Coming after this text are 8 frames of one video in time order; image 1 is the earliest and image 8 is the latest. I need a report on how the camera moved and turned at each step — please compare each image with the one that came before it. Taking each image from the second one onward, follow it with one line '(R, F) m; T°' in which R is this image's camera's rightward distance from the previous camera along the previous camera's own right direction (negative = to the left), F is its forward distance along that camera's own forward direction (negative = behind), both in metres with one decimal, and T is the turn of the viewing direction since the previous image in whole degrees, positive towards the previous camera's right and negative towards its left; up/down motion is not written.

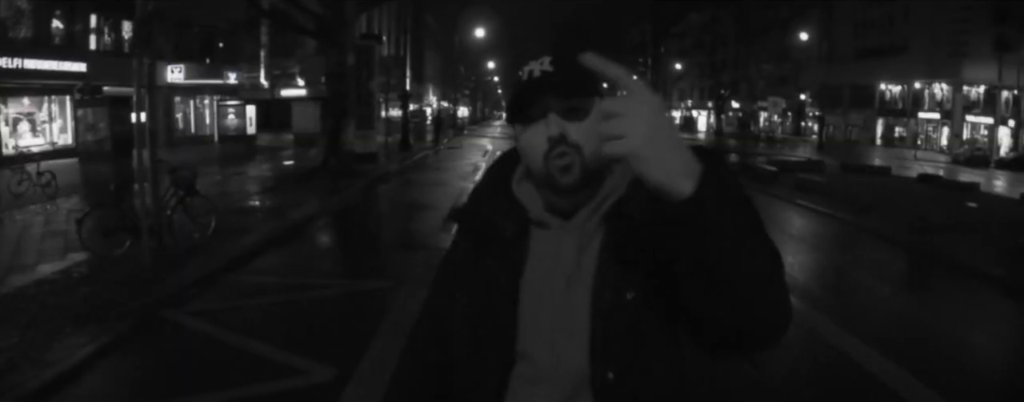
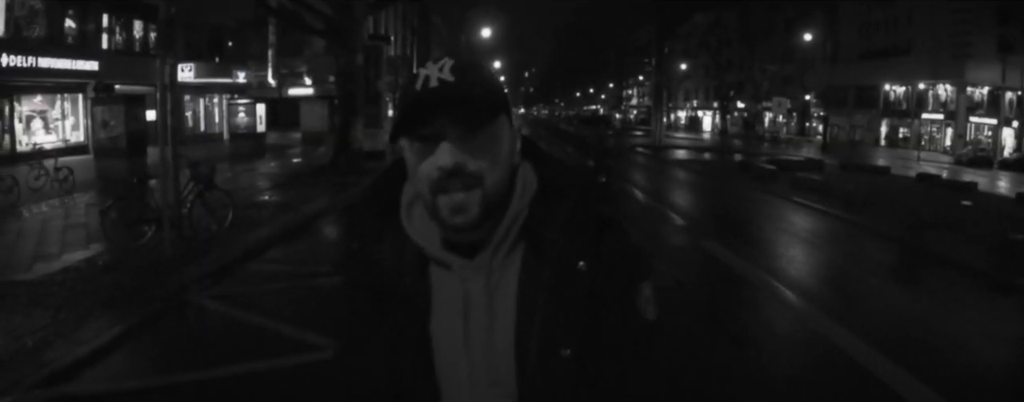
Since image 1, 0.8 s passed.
(0.0, -0.4) m; 0°
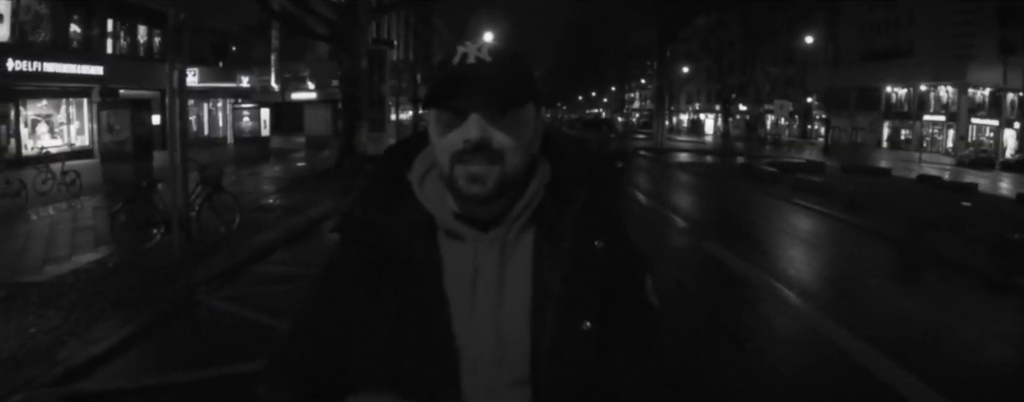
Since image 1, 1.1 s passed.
(0.0, -0.1) m; 0°
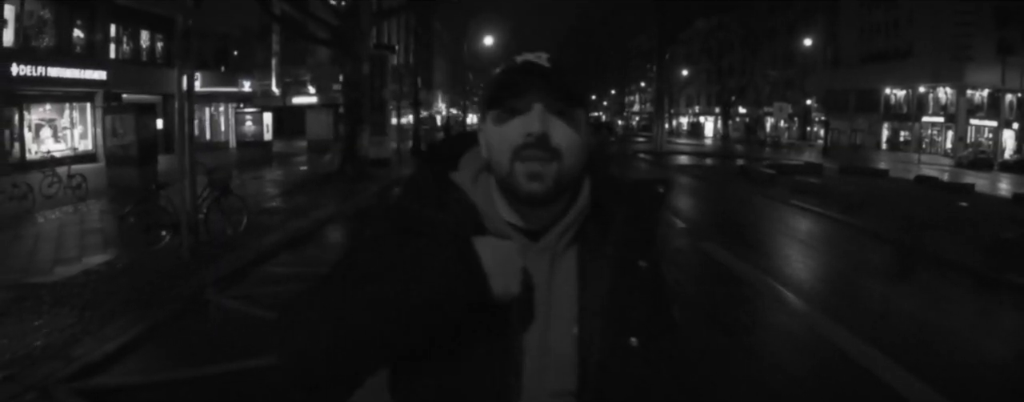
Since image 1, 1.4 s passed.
(0.0, -0.2) m; 0°
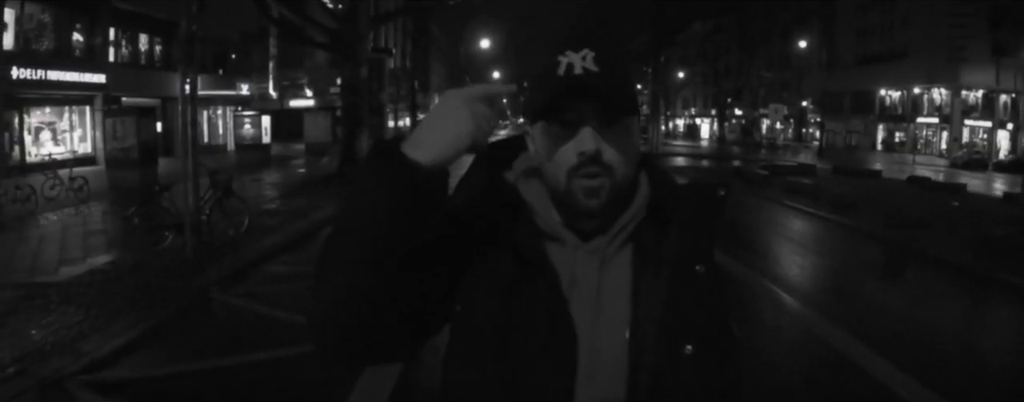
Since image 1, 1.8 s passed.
(0.0, -0.2) m; 0°
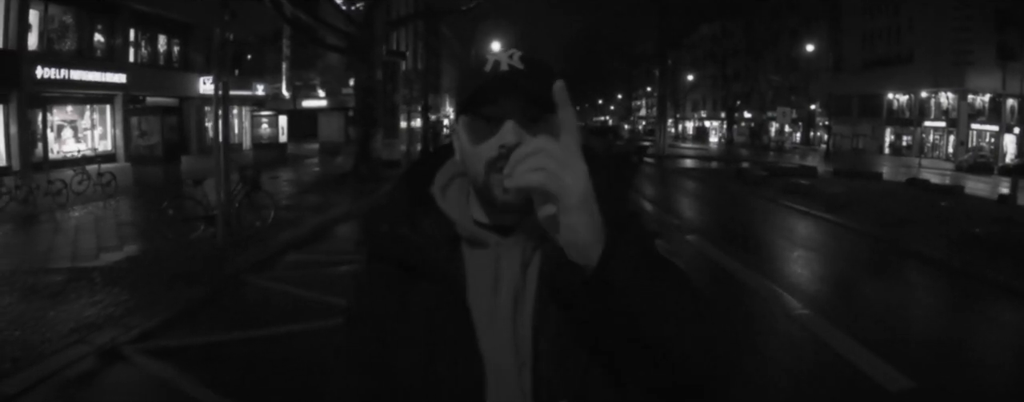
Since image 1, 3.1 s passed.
(0.0, -0.8) m; -1°
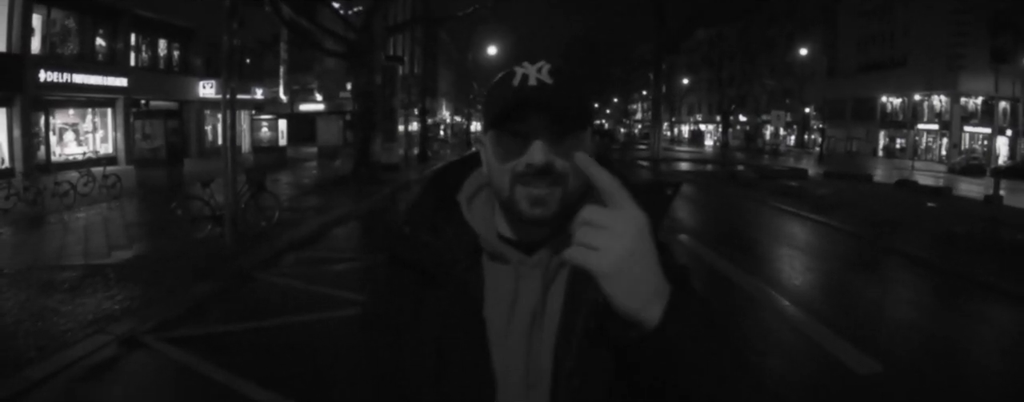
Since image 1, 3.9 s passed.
(0.0, -0.5) m; 0°
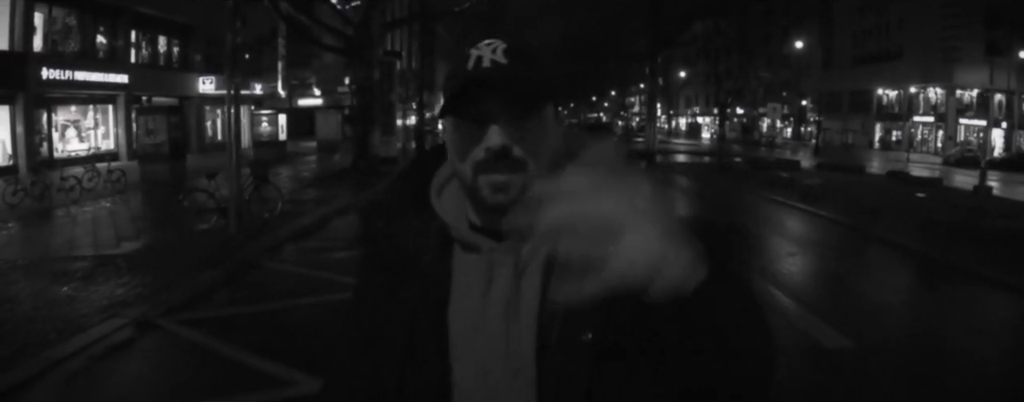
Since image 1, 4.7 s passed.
(+0.1, -0.4) m; 0°
